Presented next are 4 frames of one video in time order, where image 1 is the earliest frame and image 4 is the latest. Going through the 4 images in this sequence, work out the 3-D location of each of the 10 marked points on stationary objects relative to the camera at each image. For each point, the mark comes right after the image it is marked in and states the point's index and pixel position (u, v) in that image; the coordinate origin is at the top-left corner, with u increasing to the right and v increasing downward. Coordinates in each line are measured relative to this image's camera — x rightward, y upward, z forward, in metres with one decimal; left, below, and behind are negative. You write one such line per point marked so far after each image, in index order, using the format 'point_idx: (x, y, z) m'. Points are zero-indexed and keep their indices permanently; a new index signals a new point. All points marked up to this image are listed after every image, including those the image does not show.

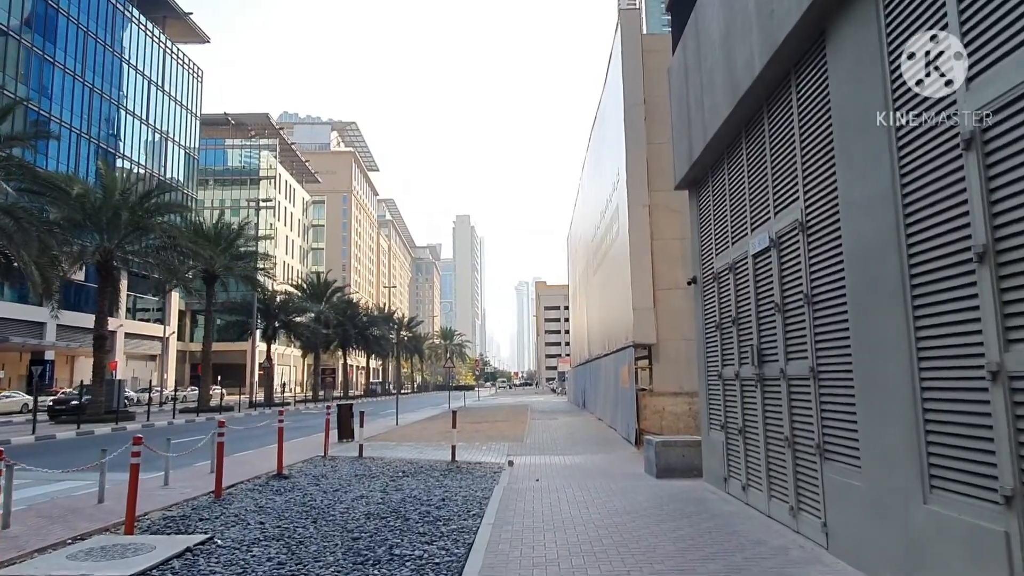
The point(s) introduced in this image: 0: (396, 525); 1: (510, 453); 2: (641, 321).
0: (-1.2, -2.5, +7.7) m
1: (0.0, -3.7, +16.1) m
2: (+3.1, -0.8, +17.2) m
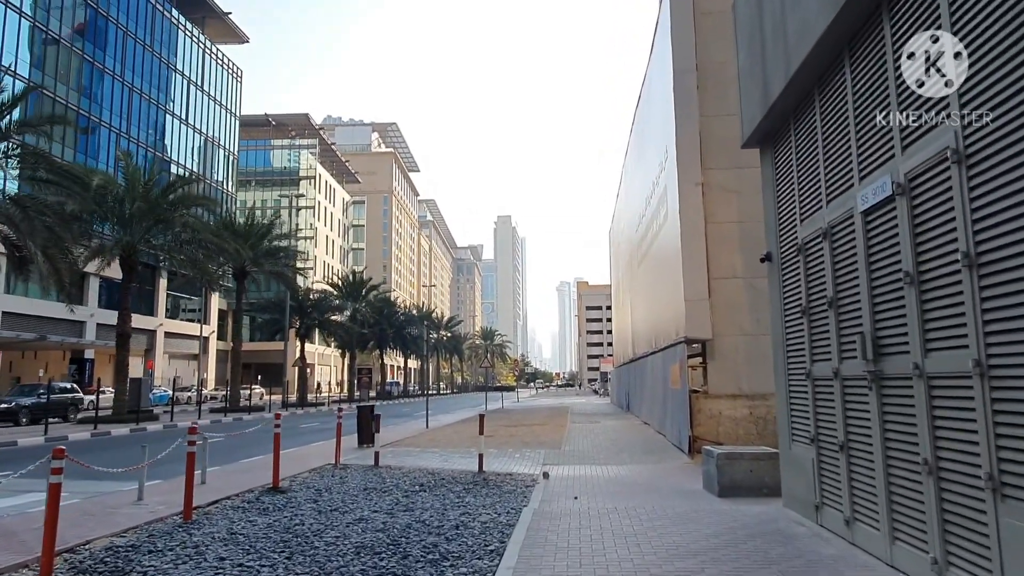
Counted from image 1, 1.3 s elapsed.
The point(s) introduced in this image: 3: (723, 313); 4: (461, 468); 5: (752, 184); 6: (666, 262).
0: (-1.0, -2.3, +5.9) m
1: (+0.7, -3.4, +14.3) m
2: (+3.9, -0.6, +15.2) m
3: (+4.5, -0.5, +15.5) m
4: (-0.9, -3.2, +13.0) m
5: (+5.3, +2.3, +16.0) m
6: (+3.9, +0.6, +18.4) m
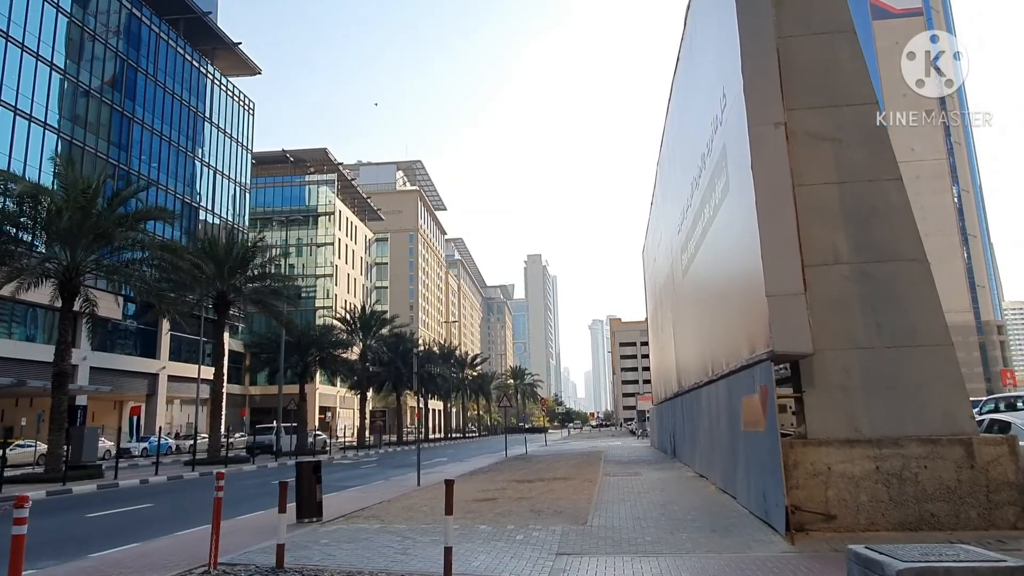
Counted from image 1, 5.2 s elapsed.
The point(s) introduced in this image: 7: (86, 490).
0: (-1.5, -1.8, +1.0) m
1: (+0.6, -3.3, +9.2) m
2: (+3.8, -0.4, +10.1) m
3: (+4.5, -0.4, +10.4) m
4: (-1.0, -3.1, +7.9) m
5: (+5.2, +2.4, +10.9) m
6: (+4.0, +0.6, +13.4) m
7: (-11.6, -5.5, +19.7) m
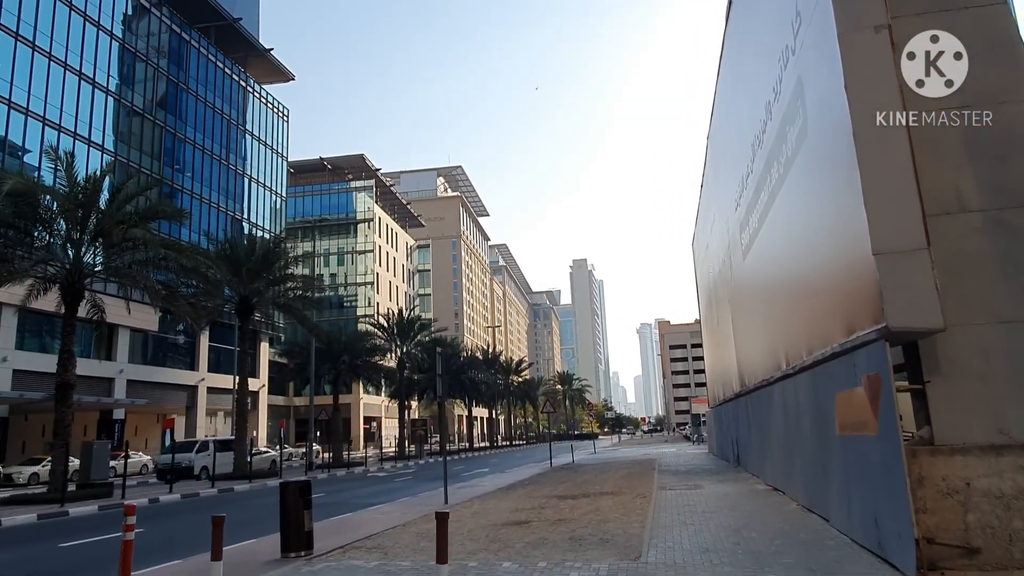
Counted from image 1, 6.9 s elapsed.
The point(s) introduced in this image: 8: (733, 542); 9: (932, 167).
0: (-1.8, -1.4, -1.3) m
1: (+0.9, -2.9, +6.8) m
2: (+4.0, 0.0, +7.5) m
3: (+4.7, +0.1, +7.8) m
4: (-0.9, -2.7, +5.6) m
5: (+5.4, +2.9, +8.3) m
6: (+4.4, +1.0, +10.8) m
7: (-10.6, -5.6, +18.0) m
8: (+2.8, -3.3, +9.3) m
9: (+4.8, +1.4, +8.1) m
